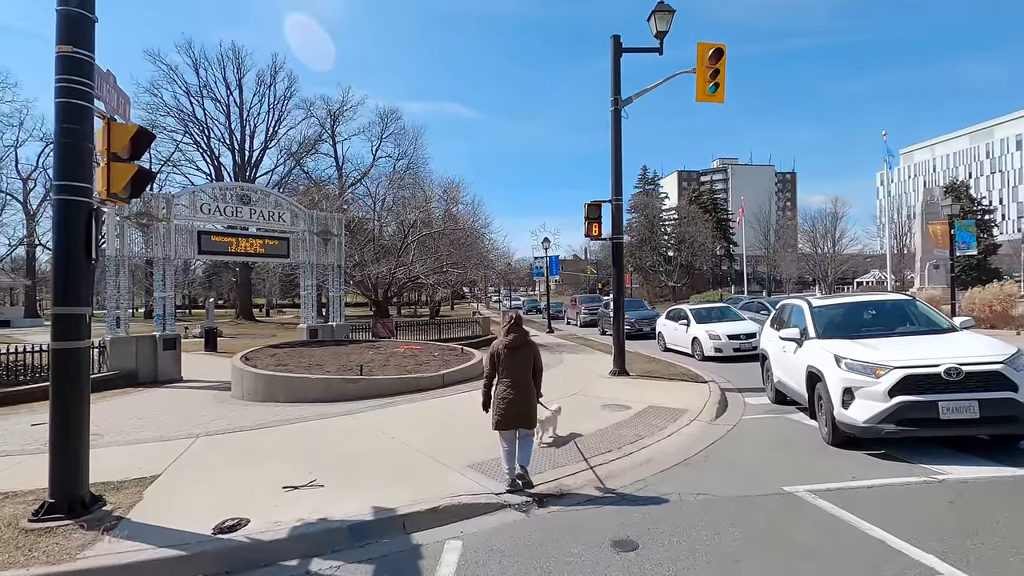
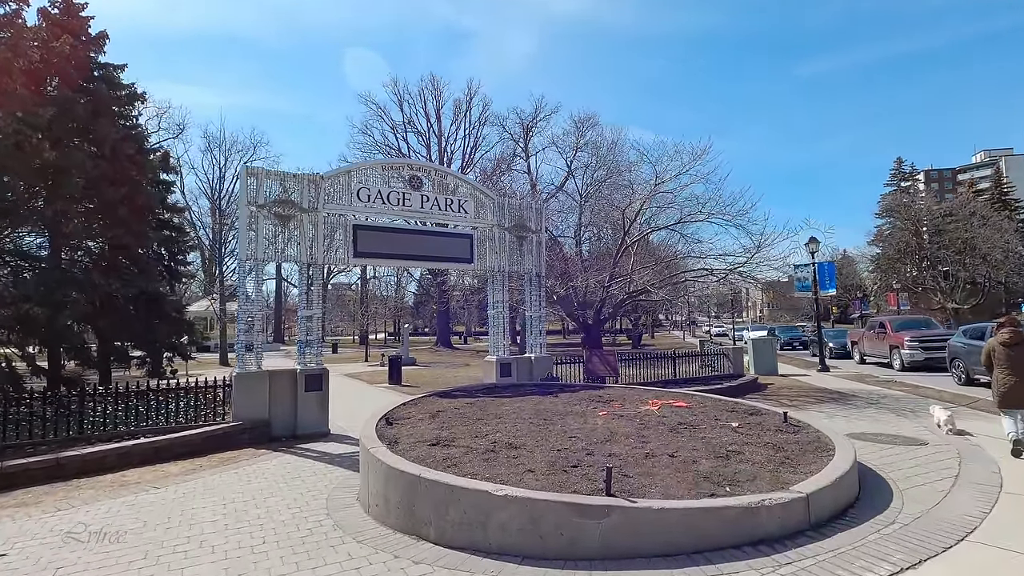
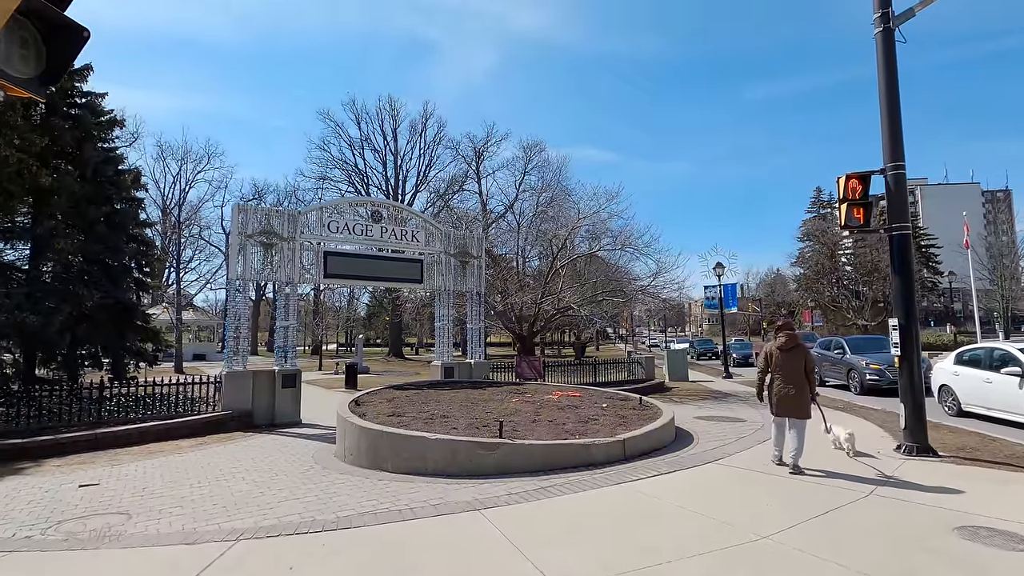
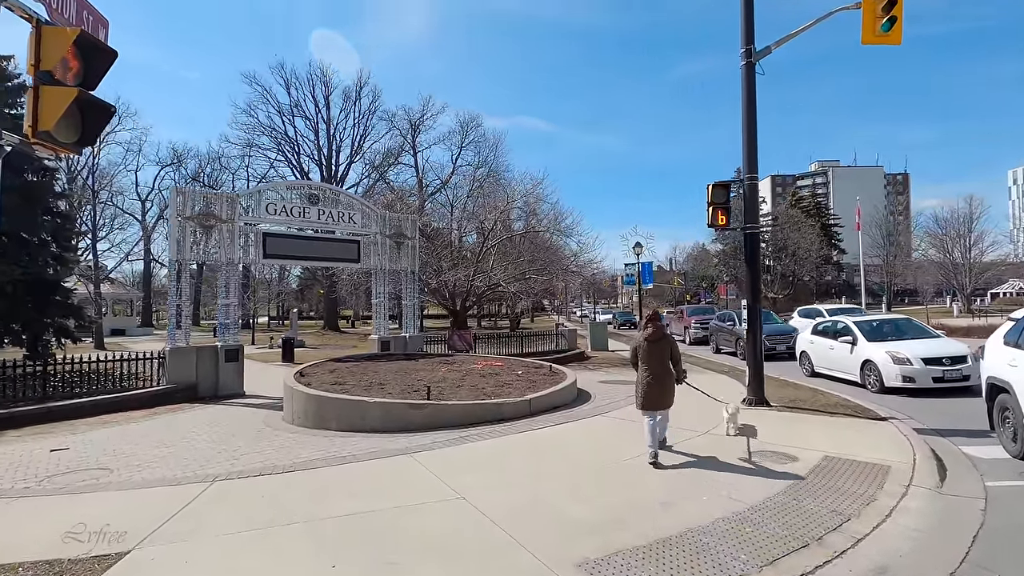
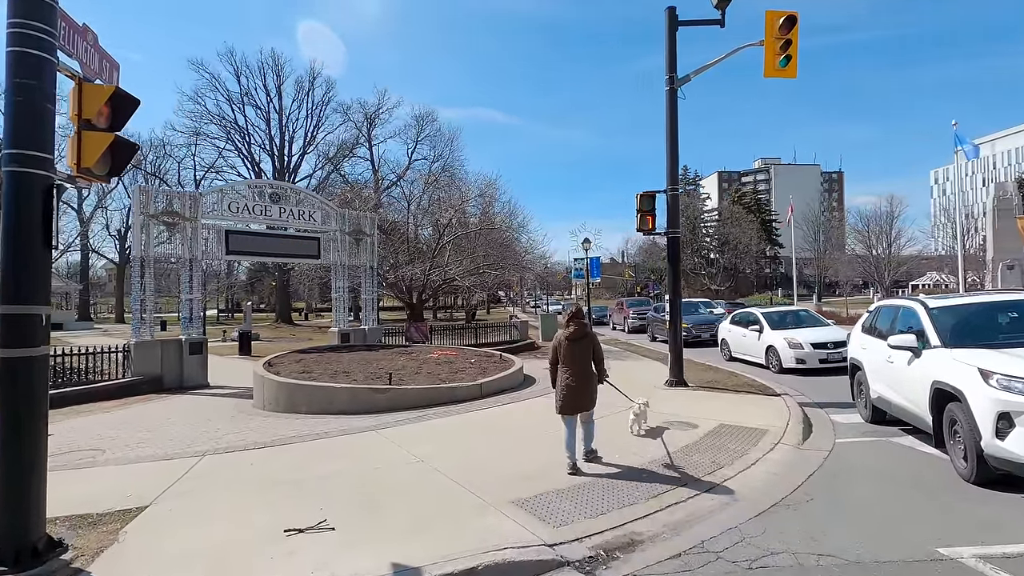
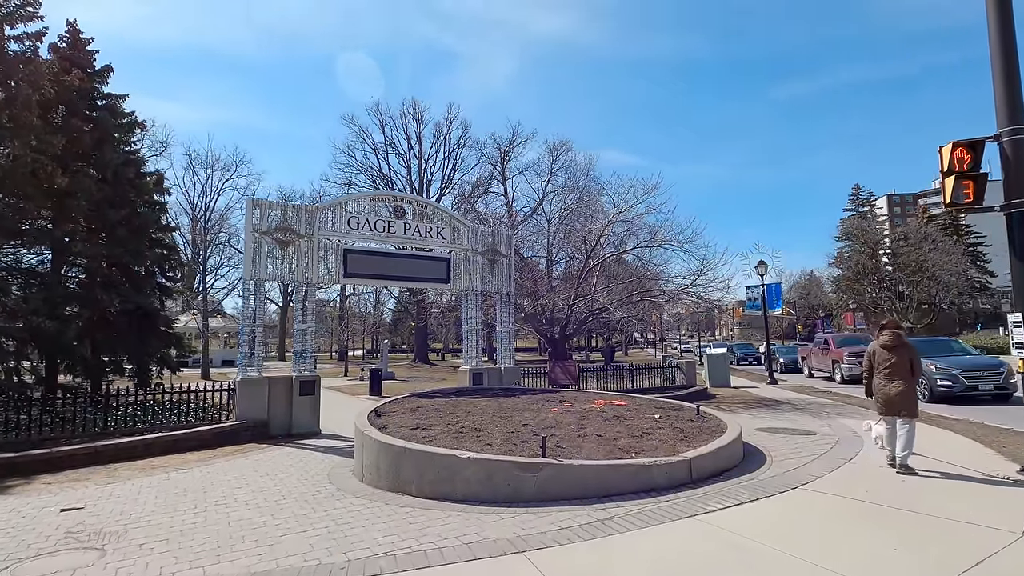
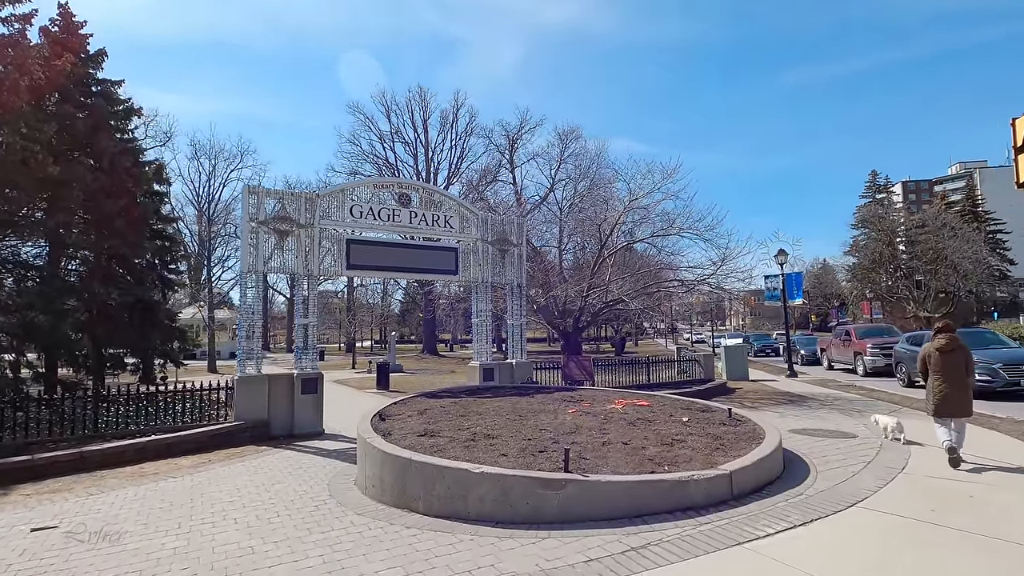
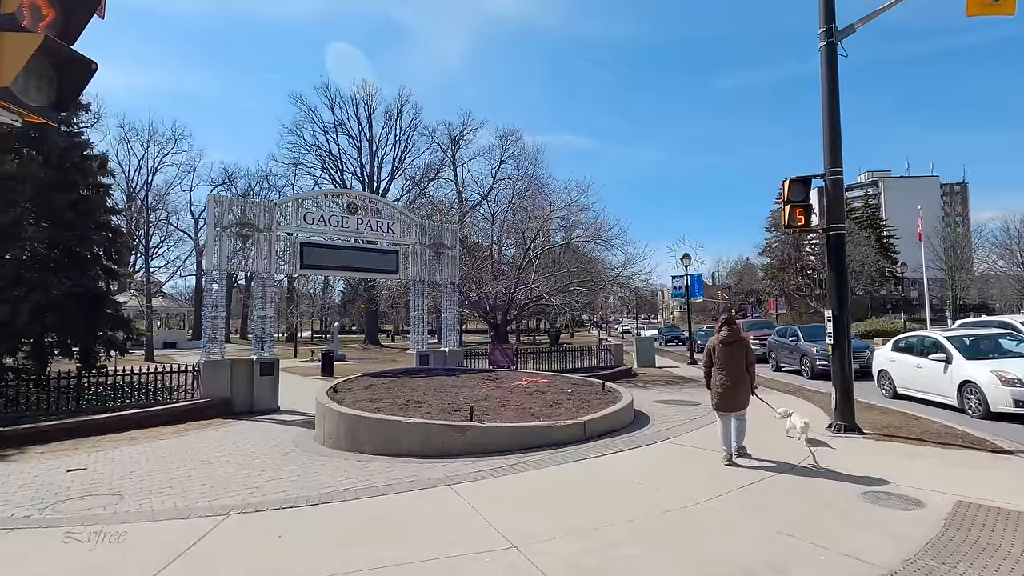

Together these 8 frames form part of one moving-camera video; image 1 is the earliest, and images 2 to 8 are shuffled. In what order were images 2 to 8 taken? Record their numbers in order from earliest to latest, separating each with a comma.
5, 4, 8, 3, 6, 7, 2
